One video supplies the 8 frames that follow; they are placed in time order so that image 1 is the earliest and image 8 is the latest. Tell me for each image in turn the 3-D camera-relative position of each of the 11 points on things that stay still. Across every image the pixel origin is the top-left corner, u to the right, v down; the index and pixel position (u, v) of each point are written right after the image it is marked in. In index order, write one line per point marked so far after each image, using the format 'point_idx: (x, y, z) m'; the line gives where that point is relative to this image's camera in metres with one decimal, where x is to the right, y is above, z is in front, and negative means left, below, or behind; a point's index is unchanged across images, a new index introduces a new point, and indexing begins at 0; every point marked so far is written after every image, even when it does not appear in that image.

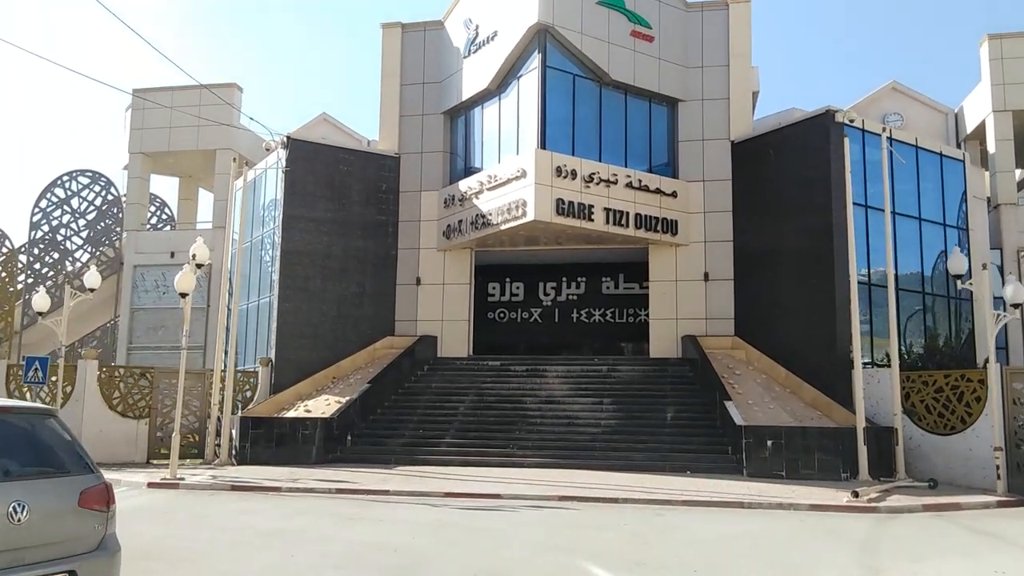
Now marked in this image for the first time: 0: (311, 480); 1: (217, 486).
0: (-4.1, -3.9, +17.7) m
1: (-5.8, -3.9, +17.0) m
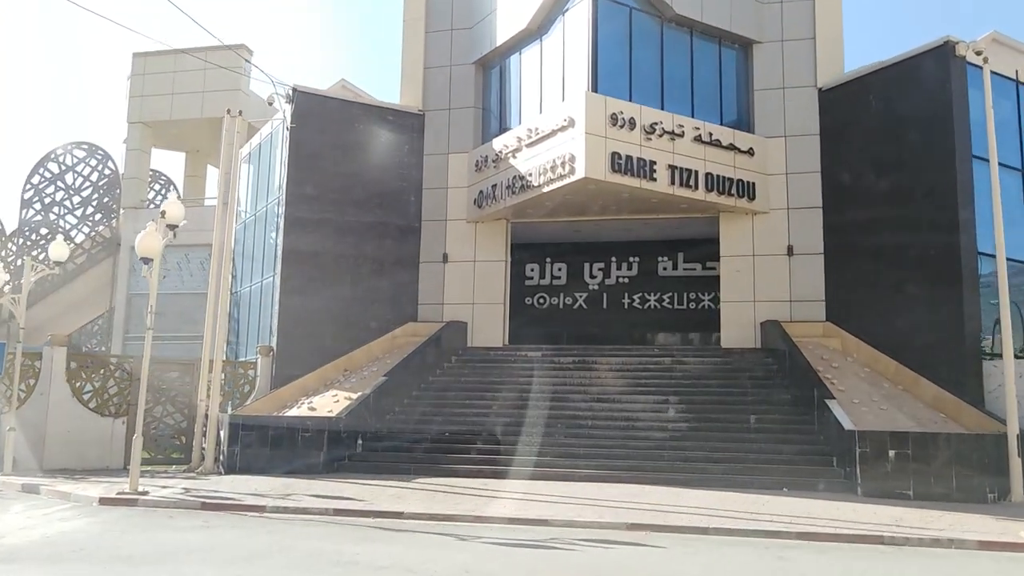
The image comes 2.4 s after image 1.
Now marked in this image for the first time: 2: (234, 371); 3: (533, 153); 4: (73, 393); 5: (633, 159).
0: (-3.3, -3.4, +14.0) m
1: (-5.1, -3.3, +13.3) m
2: (-6.4, -1.9, +19.7) m
3: (+0.5, +3.0, +19.2) m
4: (-9.8, -2.3, +19.3) m
5: (+2.5, +2.7, +18.0) m
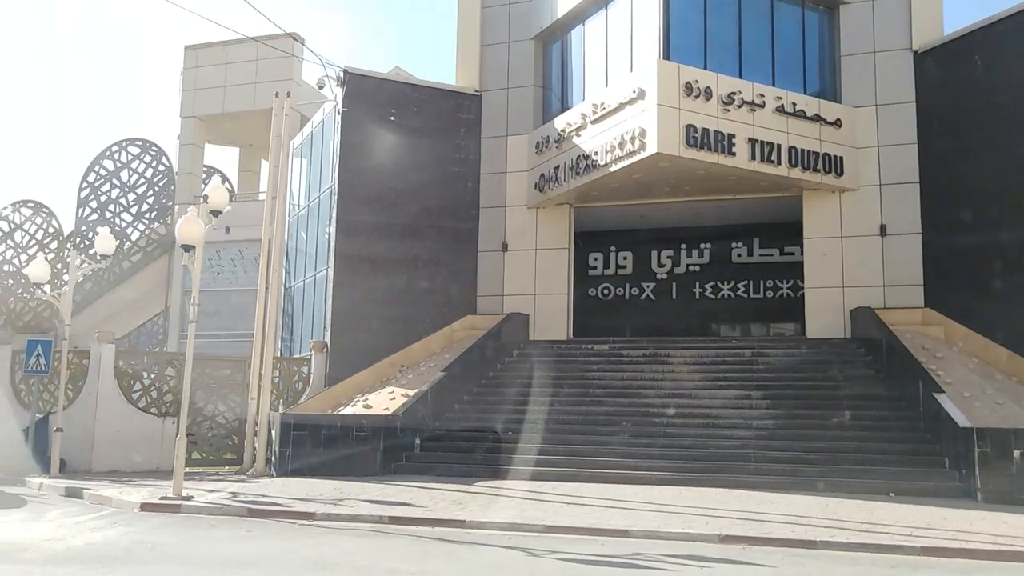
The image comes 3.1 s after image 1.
0: (-2.3, -3.2, +12.8) m
1: (-4.0, -3.1, +12.3) m
2: (-4.9, -1.7, +18.7) m
3: (+1.8, +3.3, +17.8) m
4: (-8.4, -2.2, +18.6) m
5: (+3.8, +3.0, +16.5) m
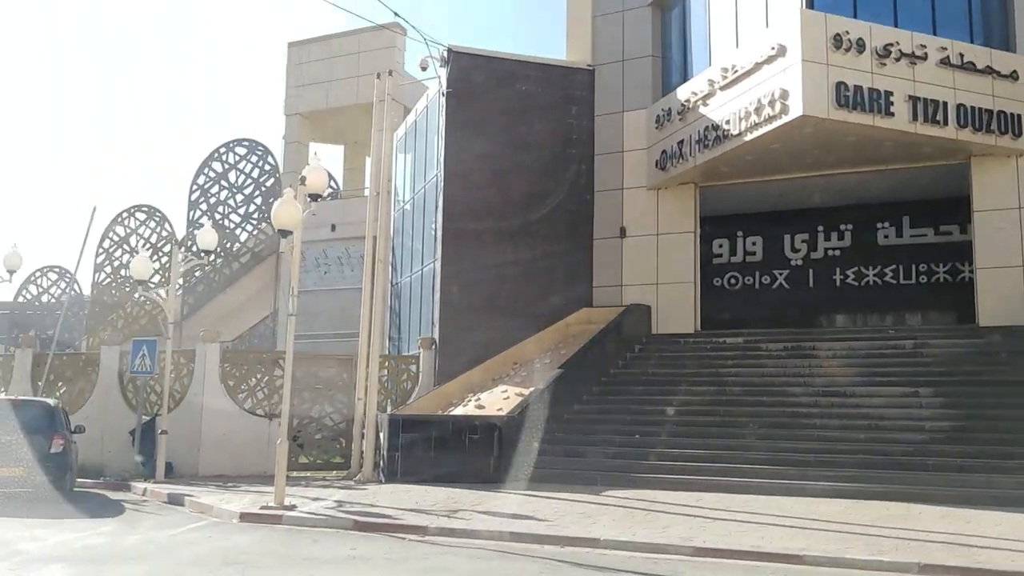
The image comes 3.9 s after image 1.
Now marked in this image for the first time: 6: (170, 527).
0: (-0.5, -3.0, +11.4) m
1: (-2.3, -3.0, +11.1) m
2: (-2.5, -1.6, +17.6) m
3: (+4.0, +3.6, +15.9) m
4: (-5.9, -2.2, +17.9) m
5: (+5.8, +3.3, +14.4) m
6: (-4.4, -3.1, +11.0) m
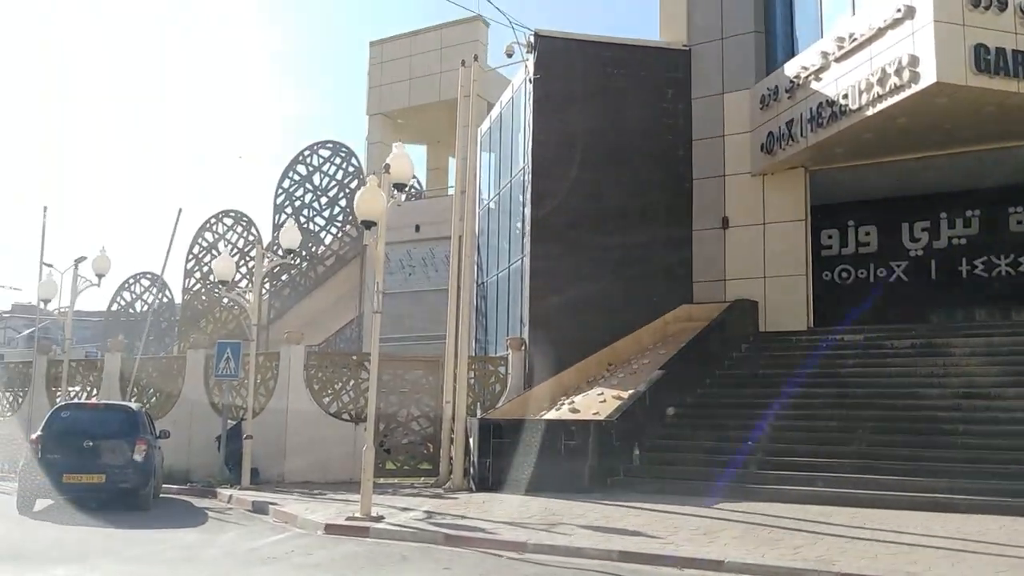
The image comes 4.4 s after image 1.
0: (+0.8, -2.9, +10.4) m
1: (-1.0, -2.9, +10.2) m
2: (-0.6, -1.5, +16.7) m
3: (+5.6, +3.7, +14.5) m
4: (-4.0, -2.2, +17.3) m
5: (+7.3, +3.5, +12.7) m
6: (-3.1, -3.0, +10.3) m
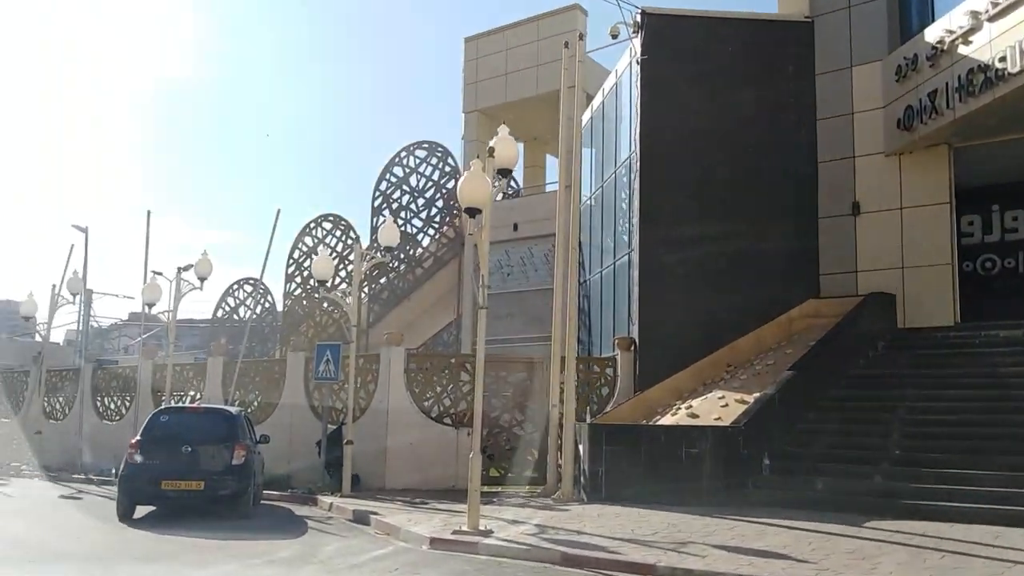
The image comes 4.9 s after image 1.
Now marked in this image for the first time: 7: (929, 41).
0: (+2.1, -2.8, +9.2) m
1: (+0.3, -2.8, +9.2) m
2: (+1.4, -1.5, +15.7) m
3: (+7.3, +3.9, +12.8) m
4: (-1.9, -2.1, +16.6) m
5: (+8.7, +3.7, +10.9) m
6: (-1.8, -2.9, +9.5) m
7: (+7.0, +4.2, +14.6) m
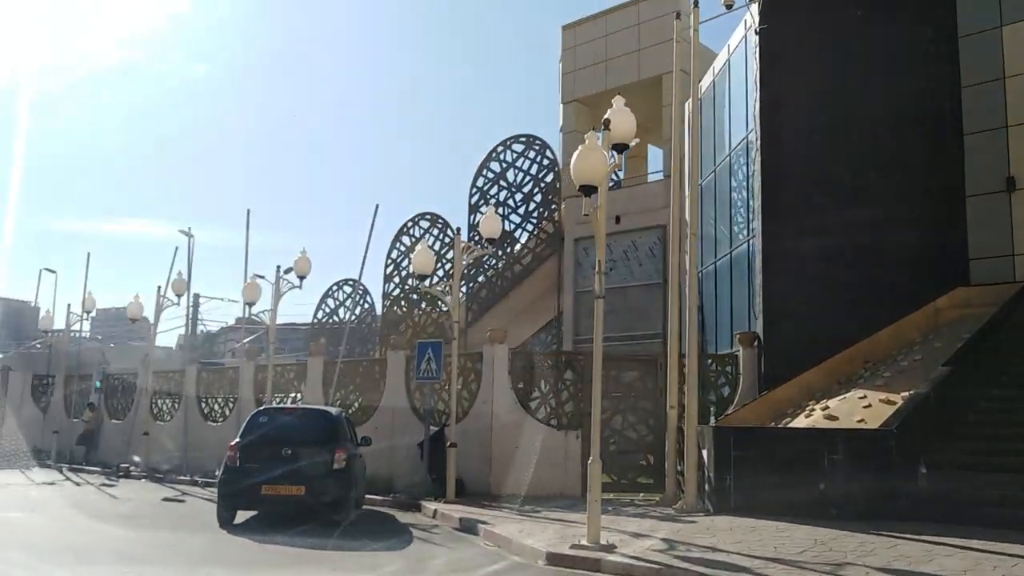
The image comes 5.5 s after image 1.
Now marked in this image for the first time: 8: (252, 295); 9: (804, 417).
0: (+3.3, -2.6, +7.9) m
1: (+1.5, -2.7, +8.2) m
2: (+3.3, -1.3, +14.4) m
3: (+8.7, +4.1, +10.9) m
4: (+0.1, -2.0, +15.8) m
5: (+10.0, +4.0, +8.9) m
6: (-0.5, -2.8, +8.7) m
7: (+8.7, +4.4, +12.7) m
8: (-5.9, -0.2, +19.6) m
9: (+4.4, -1.9, +12.9) m
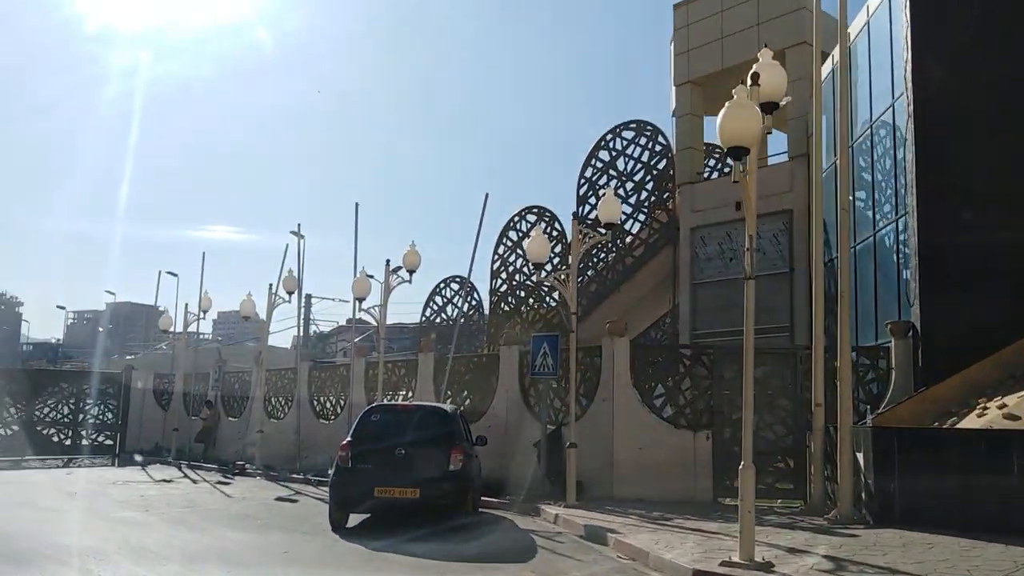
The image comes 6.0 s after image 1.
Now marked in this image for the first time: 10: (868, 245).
0: (+4.5, -2.4, +6.4) m
1: (+2.7, -2.5, +6.9) m
2: (+5.2, -1.1, +12.9) m
3: (+10.1, +4.4, +8.8) m
4: (+2.2, -1.8, +14.6) m
5: (+11.1, +4.3, +6.6) m
6: (+0.8, -2.7, +7.7) m
7: (+10.3, +4.7, +10.6) m
8: (-3.4, 0.0, +19.1) m
9: (+6.1, -1.7, +11.2) m
10: (+7.0, +0.9, +17.3) m
